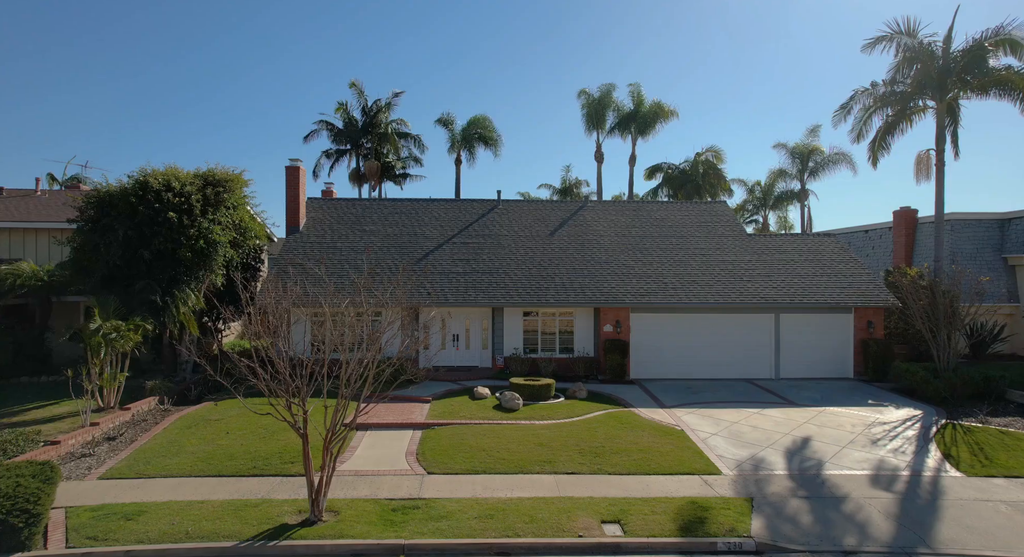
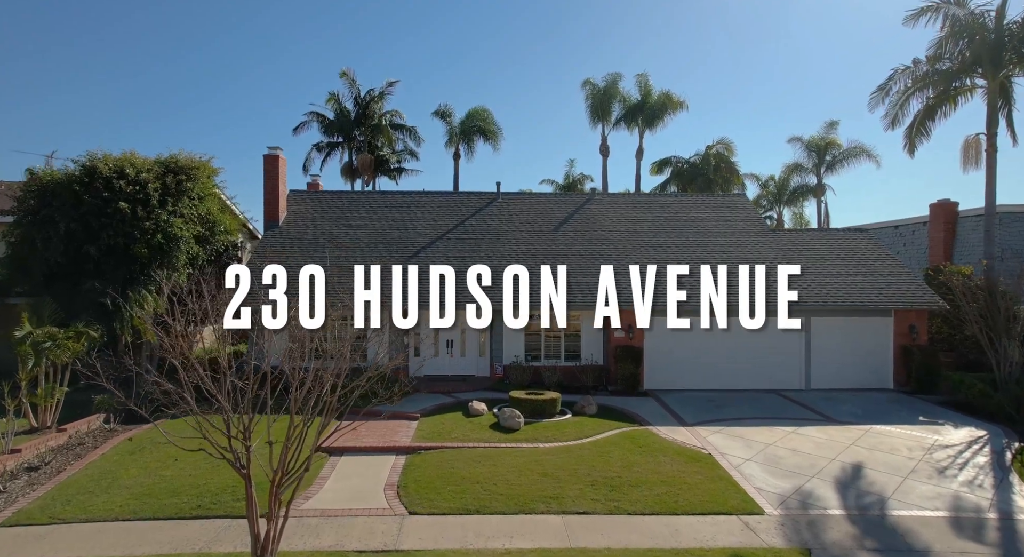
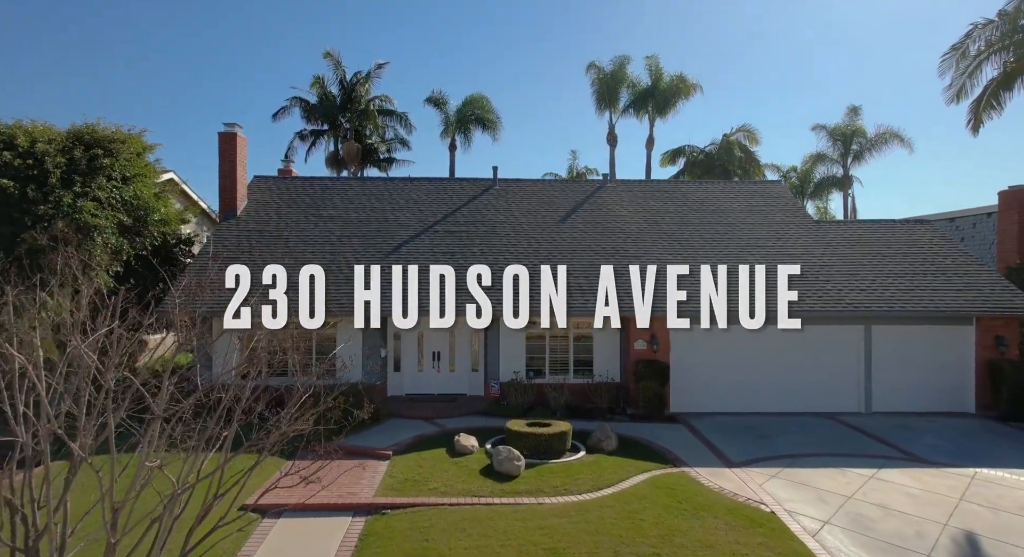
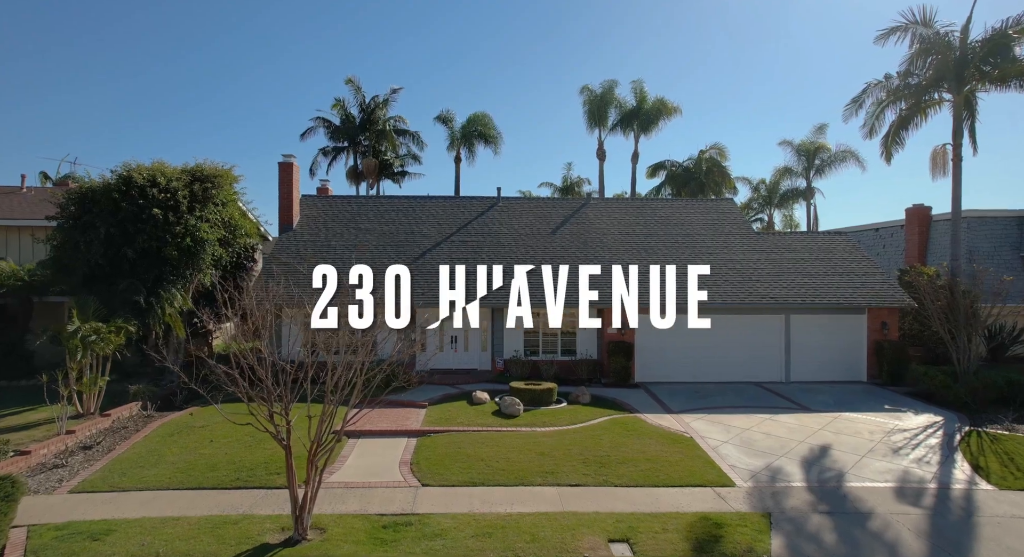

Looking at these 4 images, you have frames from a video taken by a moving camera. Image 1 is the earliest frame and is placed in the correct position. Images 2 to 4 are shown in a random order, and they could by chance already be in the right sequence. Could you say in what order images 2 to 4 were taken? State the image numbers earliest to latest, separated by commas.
4, 2, 3
